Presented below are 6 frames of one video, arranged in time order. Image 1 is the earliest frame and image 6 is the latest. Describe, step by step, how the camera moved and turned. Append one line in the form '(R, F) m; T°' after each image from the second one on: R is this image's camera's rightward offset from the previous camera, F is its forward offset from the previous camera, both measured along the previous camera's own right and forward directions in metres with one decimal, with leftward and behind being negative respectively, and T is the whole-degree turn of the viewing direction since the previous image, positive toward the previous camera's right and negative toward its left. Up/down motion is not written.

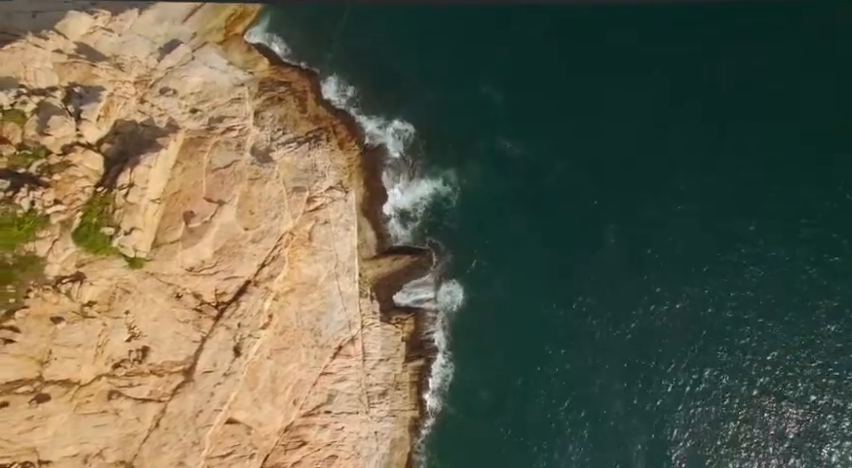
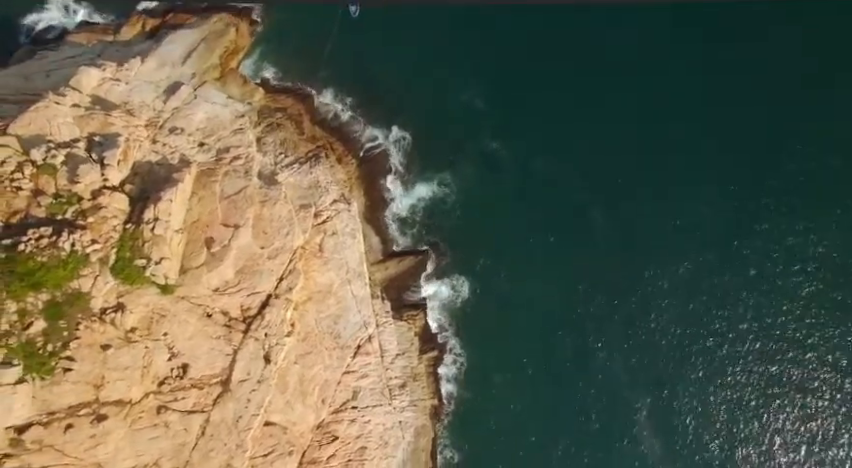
(0.0, -3.0) m; 0°
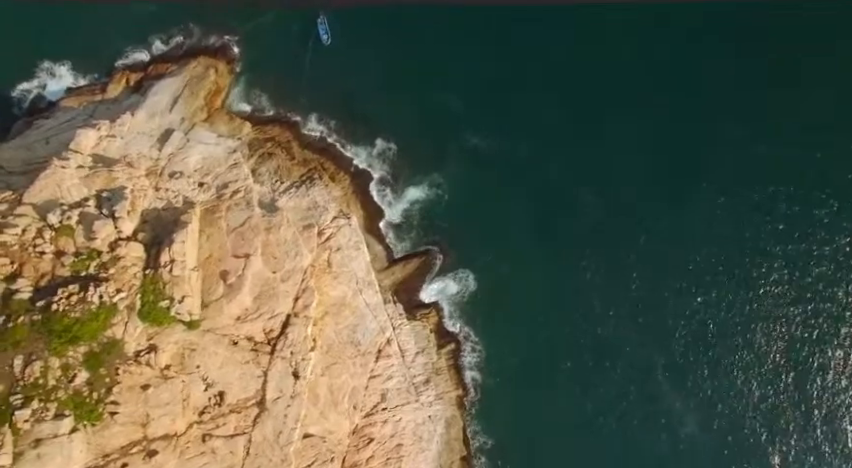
(-0.1, -1.9) m; 0°
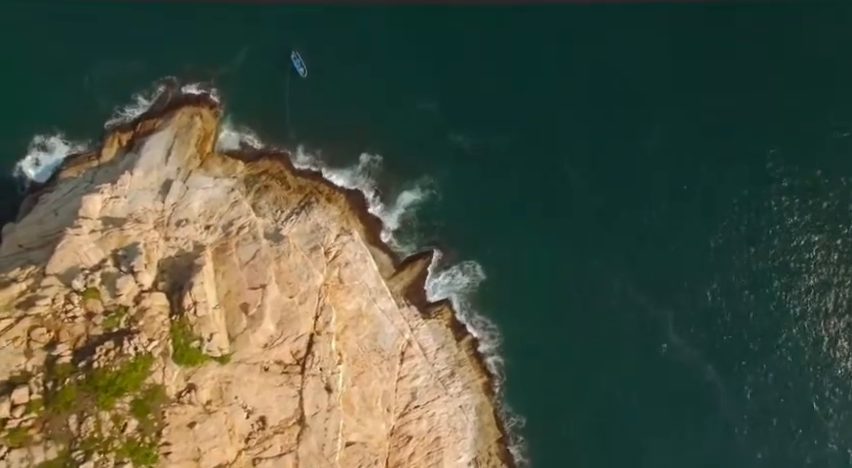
(0.0, -2.0) m; 0°
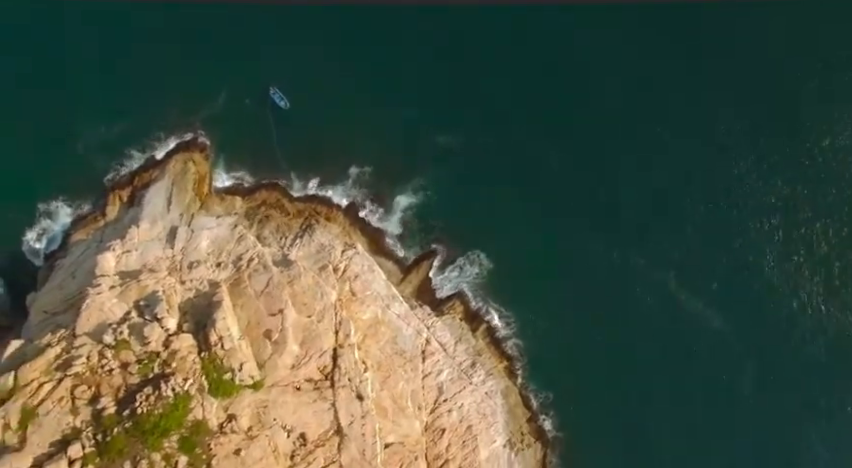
(0.0, -1.8) m; 0°
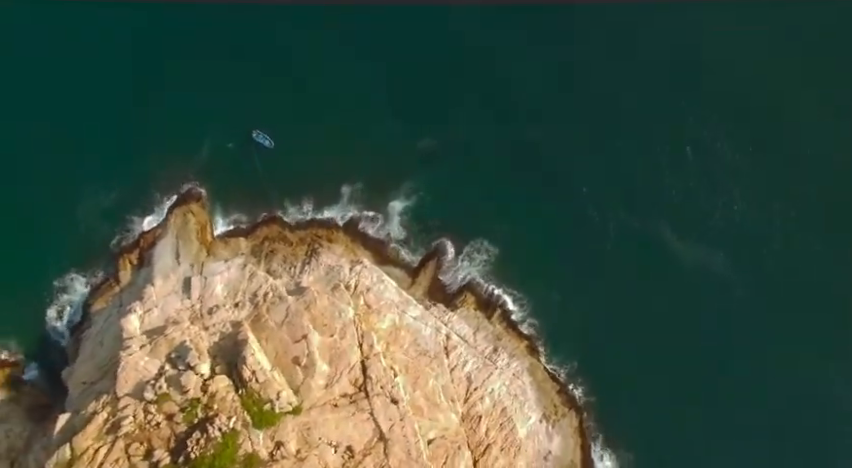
(0.0, -1.8) m; 0°
